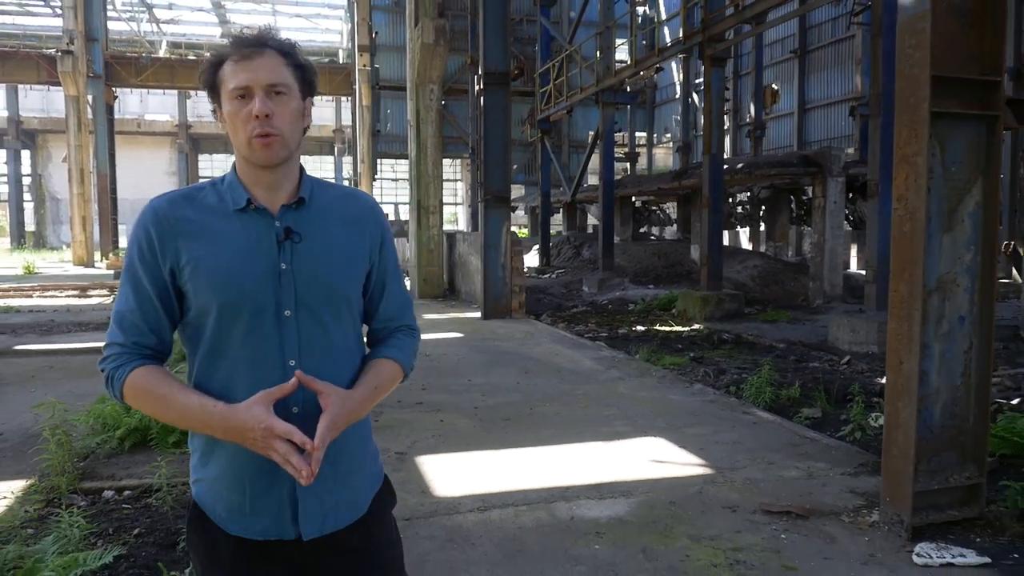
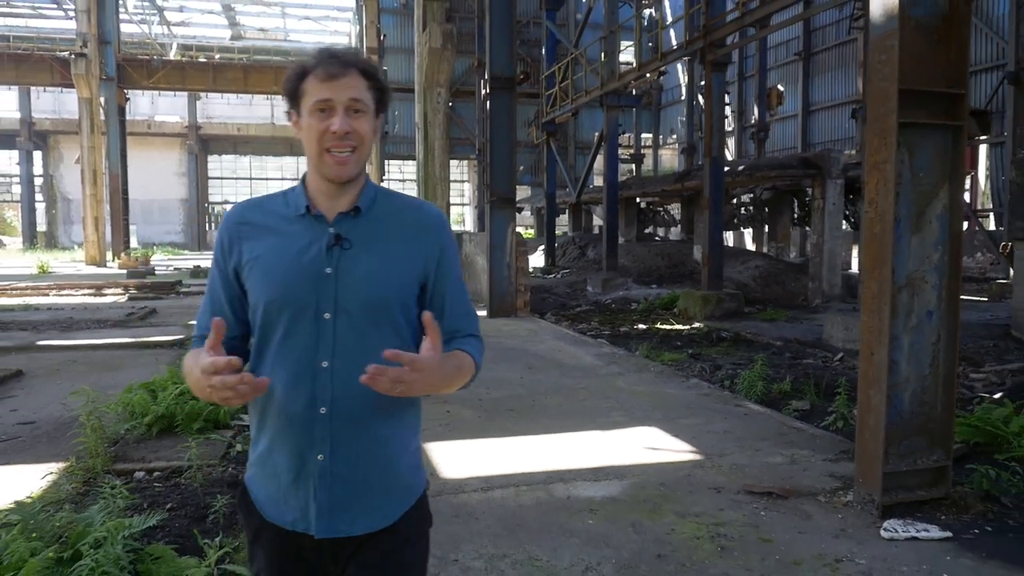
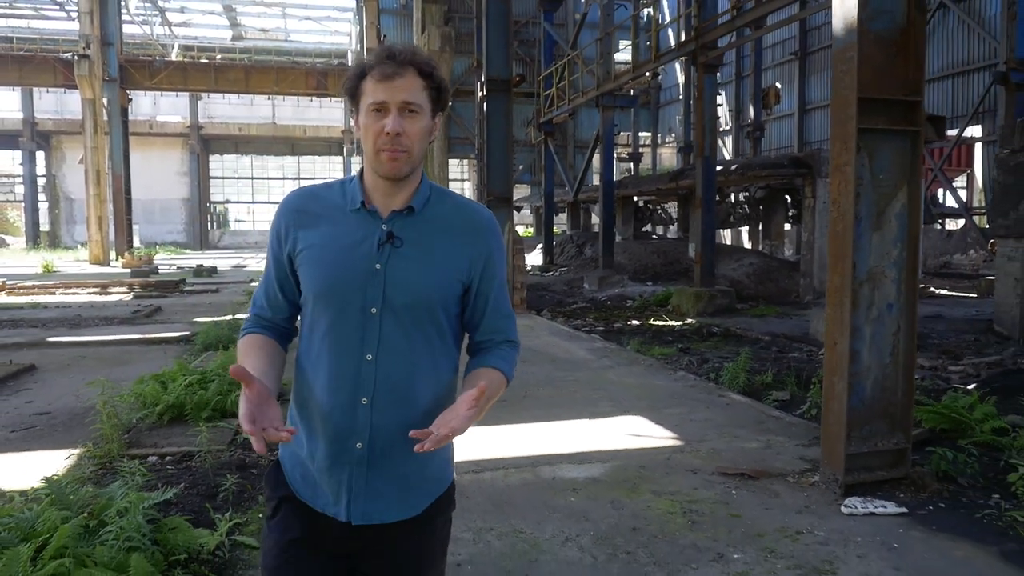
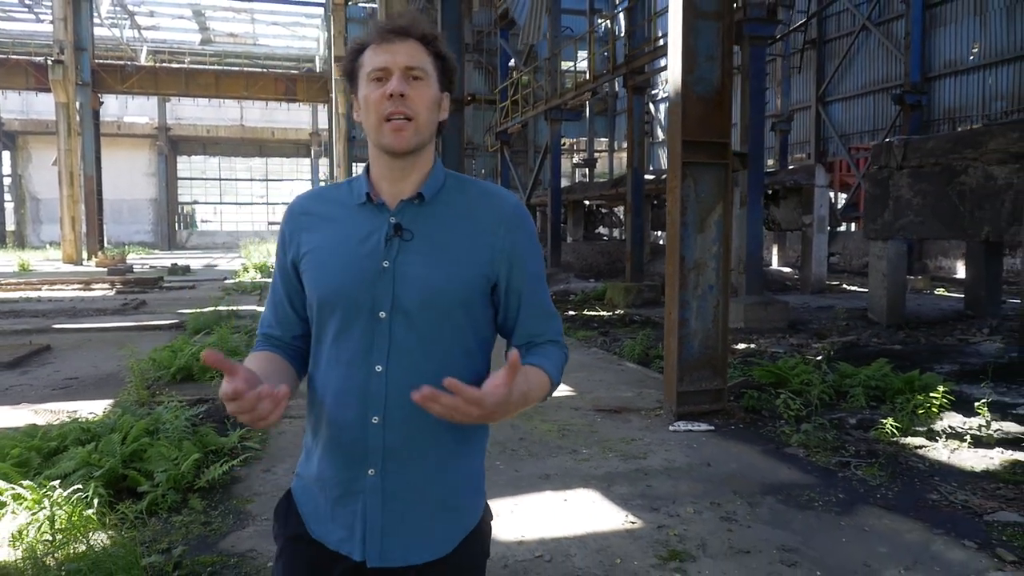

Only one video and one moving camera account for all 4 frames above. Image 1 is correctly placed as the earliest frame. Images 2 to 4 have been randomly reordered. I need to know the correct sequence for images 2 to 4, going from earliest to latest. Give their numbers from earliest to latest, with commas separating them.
2, 3, 4
